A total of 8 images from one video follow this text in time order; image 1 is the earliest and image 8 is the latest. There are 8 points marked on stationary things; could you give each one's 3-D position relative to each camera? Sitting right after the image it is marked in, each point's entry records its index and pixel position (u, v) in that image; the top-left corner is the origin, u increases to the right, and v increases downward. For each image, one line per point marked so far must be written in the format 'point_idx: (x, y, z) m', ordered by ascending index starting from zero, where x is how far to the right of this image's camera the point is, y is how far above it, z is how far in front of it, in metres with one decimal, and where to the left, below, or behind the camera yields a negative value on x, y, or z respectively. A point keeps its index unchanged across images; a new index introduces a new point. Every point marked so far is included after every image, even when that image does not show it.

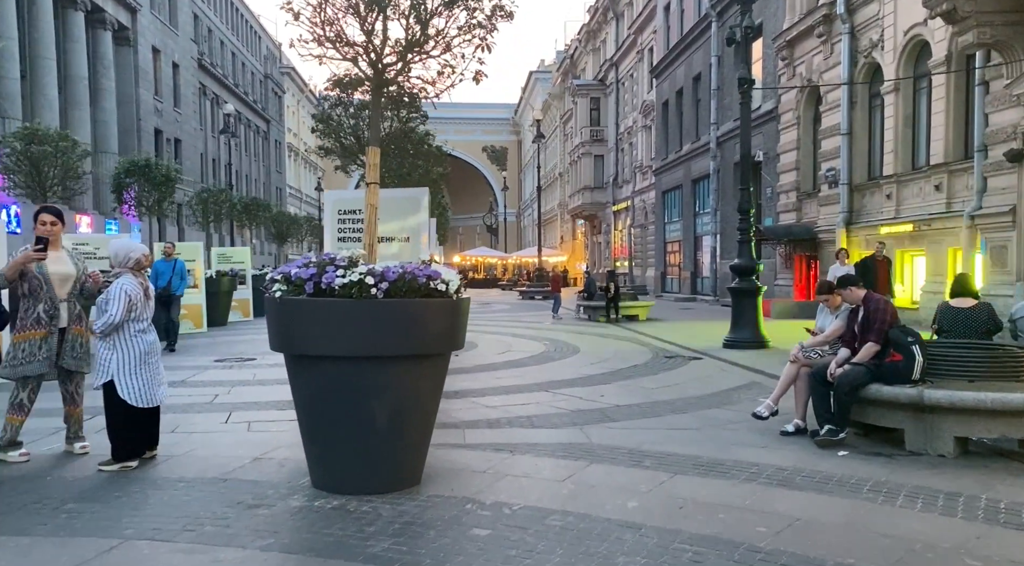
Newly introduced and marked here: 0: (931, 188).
0: (+8.8, +2.0, +17.8) m
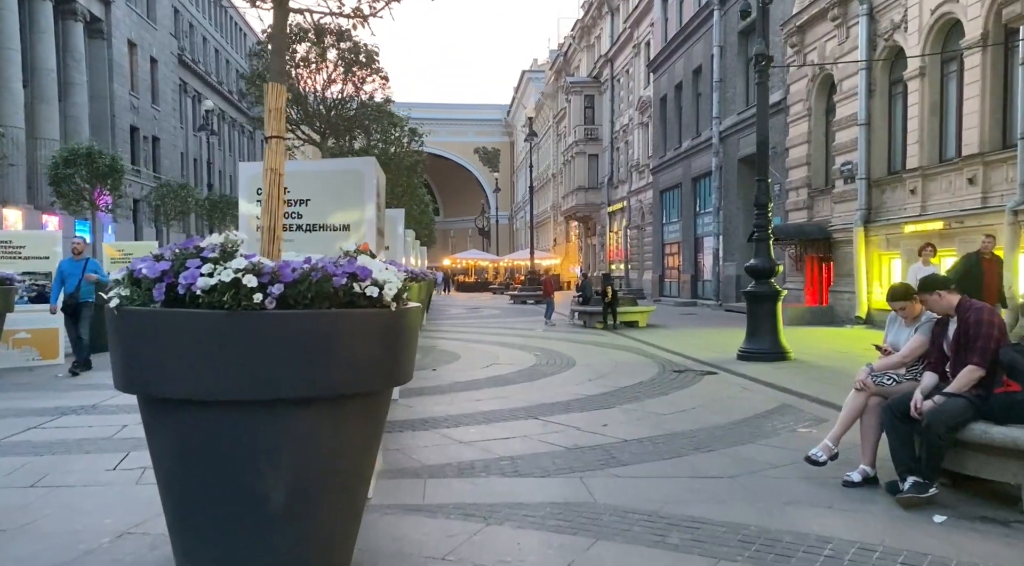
0: (+8.5, +1.9, +16.2) m
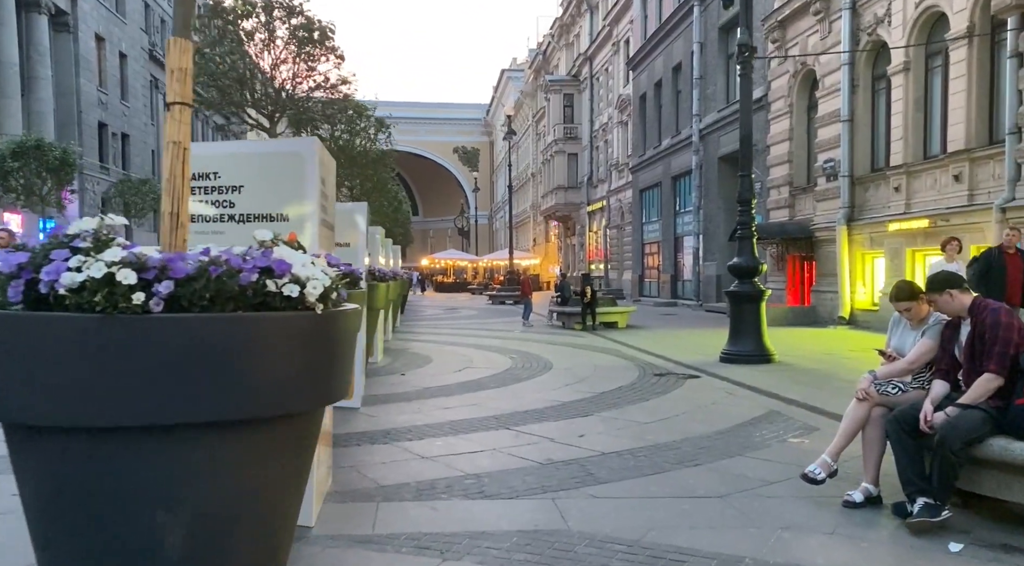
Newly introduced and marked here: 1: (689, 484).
0: (+8.1, +1.9, +15.8) m
1: (+1.1, -1.2, +5.2) m
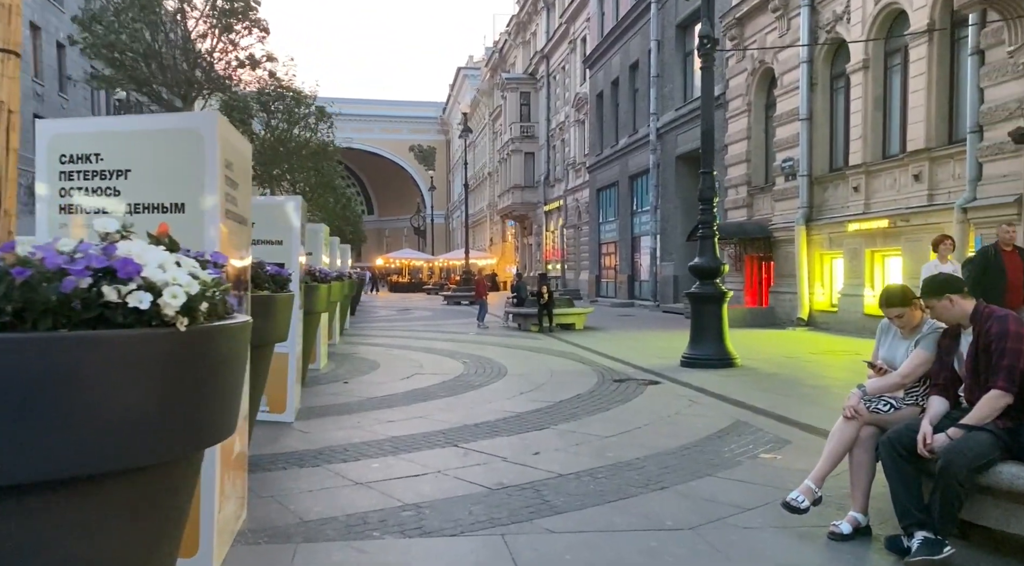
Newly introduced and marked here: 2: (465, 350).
0: (+7.2, +1.9, +15.6) m
1: (+0.8, -1.3, +4.7) m
2: (-0.9, -1.2, +15.5) m
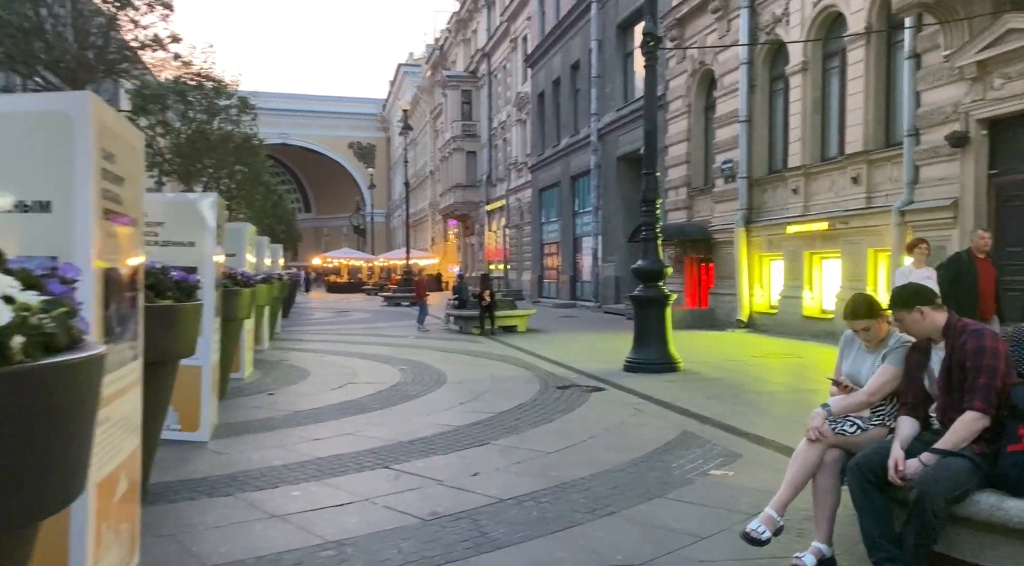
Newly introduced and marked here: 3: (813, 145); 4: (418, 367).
0: (+6.1, +1.9, +15.6) m
1: (+0.5, -1.3, +4.3) m
2: (-1.9, -1.3, +14.9) m
3: (+5.9, +2.7, +16.8) m
4: (-1.4, -1.3, +12.9) m
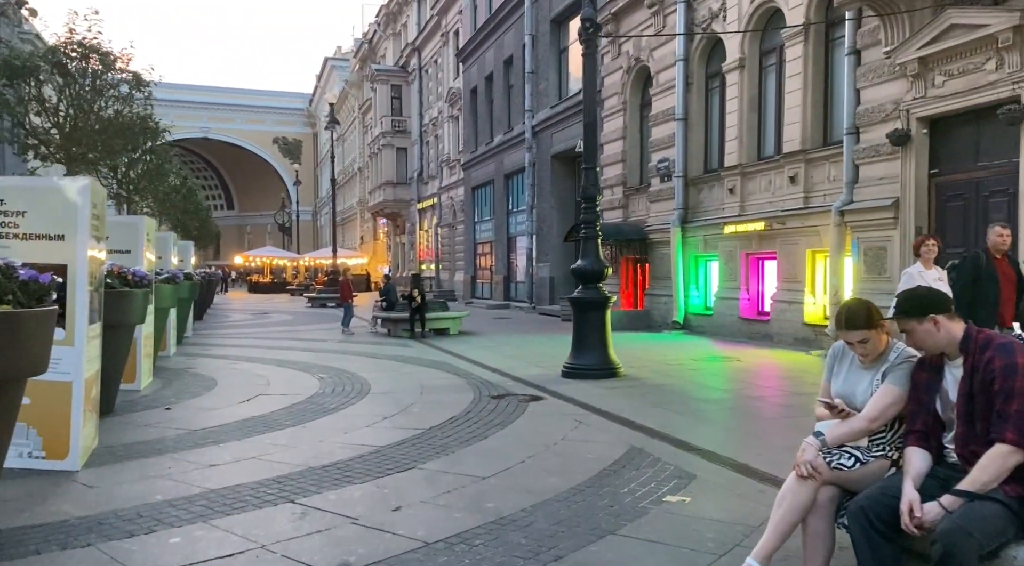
0: (+4.9, +1.8, +15.2) m
1: (+0.2, -1.3, +3.5) m
2: (-3.1, -1.3, +13.9) m
3: (+4.6, +2.7, +16.4) m
4: (-2.4, -1.3, +11.9) m
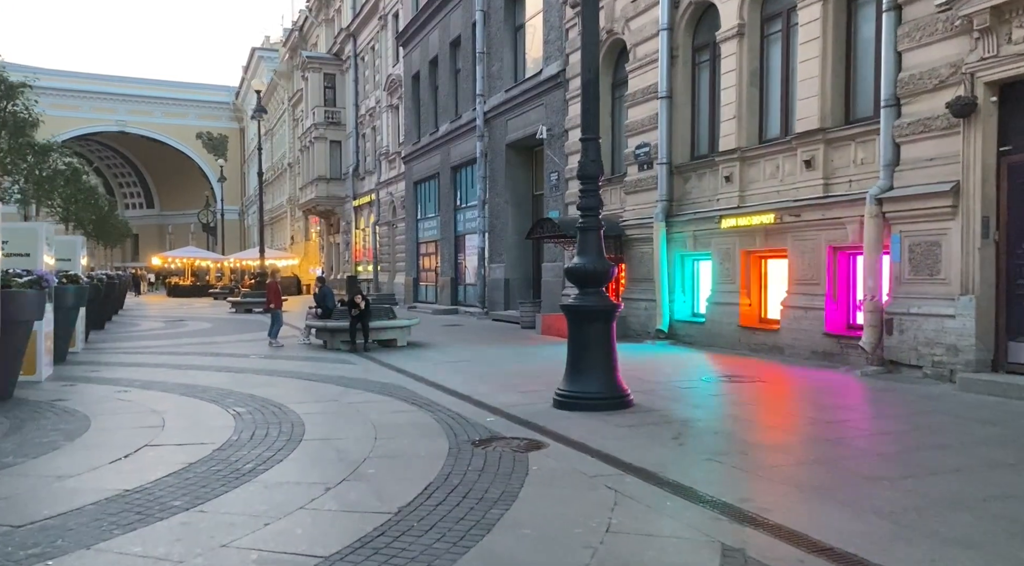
0: (+4.3, +1.8, +13.0) m
1: (+0.6, -1.3, +0.9) m
2: (-3.5, -1.3, +11.1) m
3: (+3.9, +2.6, +14.2) m
4: (-2.7, -1.3, +9.1) m
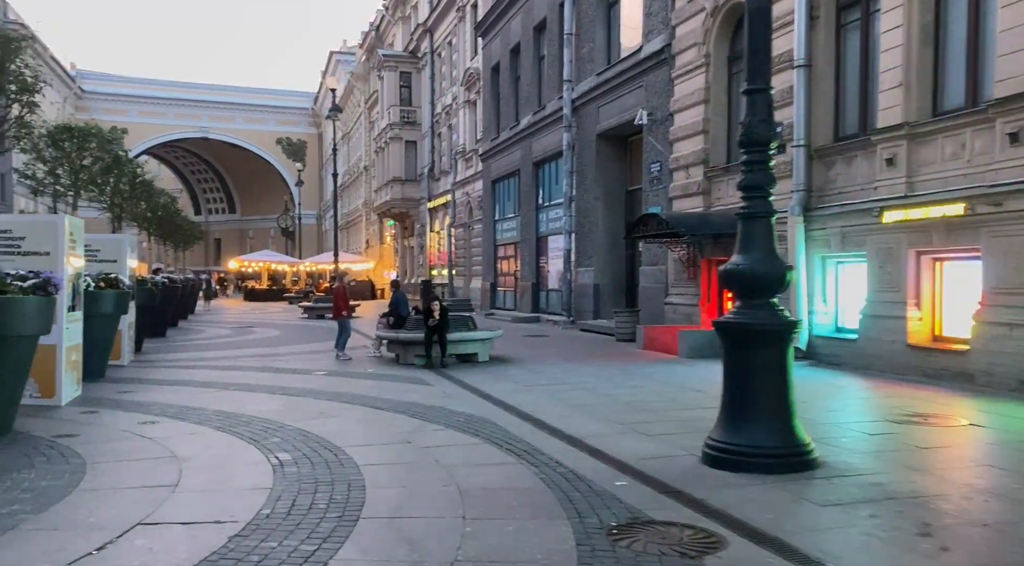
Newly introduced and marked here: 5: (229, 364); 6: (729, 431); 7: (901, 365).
0: (+5.7, +1.7, +10.2) m
1: (+0.9, -1.4, -1.6) m
2: (-2.3, -1.4, +8.9) m
3: (+5.4, +2.5, +11.3) m
4: (-1.6, -1.4, +6.9) m
5: (-4.8, -1.4, +14.4) m
6: (+1.6, -1.1, +6.3) m
7: (+5.2, -1.1, +11.3) m
